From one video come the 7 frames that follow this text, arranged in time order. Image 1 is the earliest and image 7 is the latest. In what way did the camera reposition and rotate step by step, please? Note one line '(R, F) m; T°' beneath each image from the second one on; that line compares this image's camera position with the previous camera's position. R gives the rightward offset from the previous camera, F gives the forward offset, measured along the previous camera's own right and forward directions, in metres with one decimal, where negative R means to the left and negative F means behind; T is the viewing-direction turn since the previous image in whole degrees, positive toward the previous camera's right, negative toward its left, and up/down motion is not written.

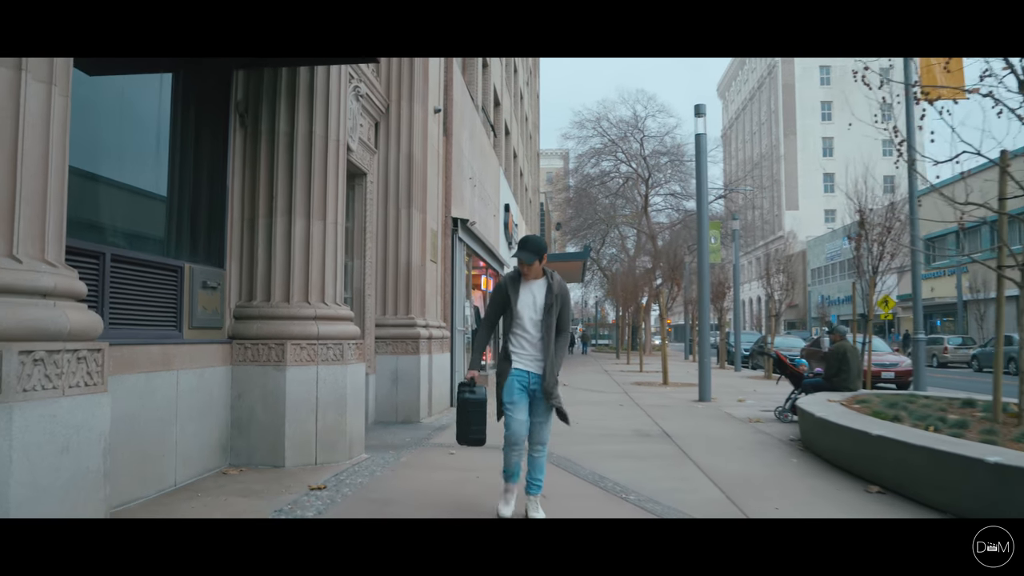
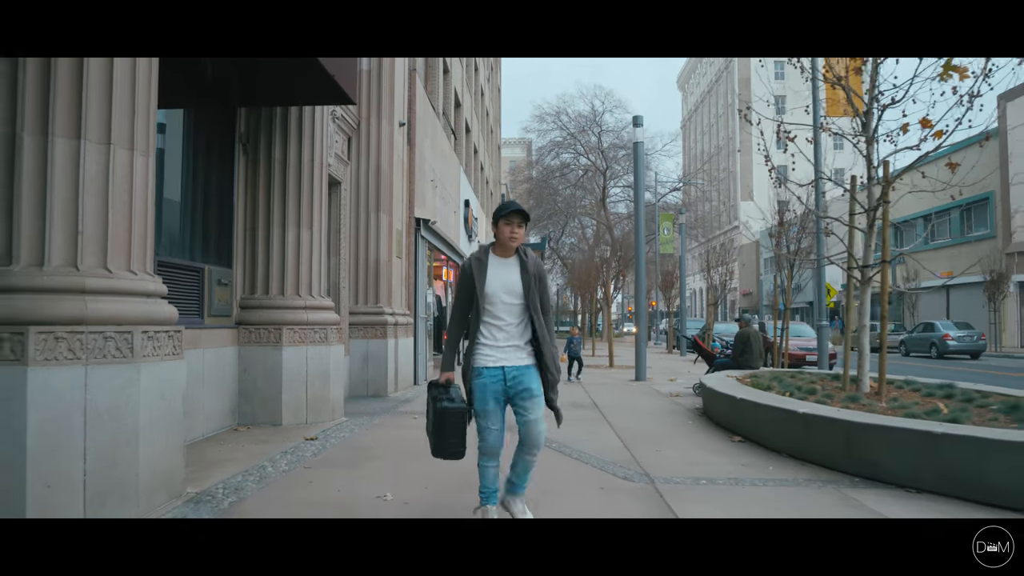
(+0.2, -1.7) m; +3°
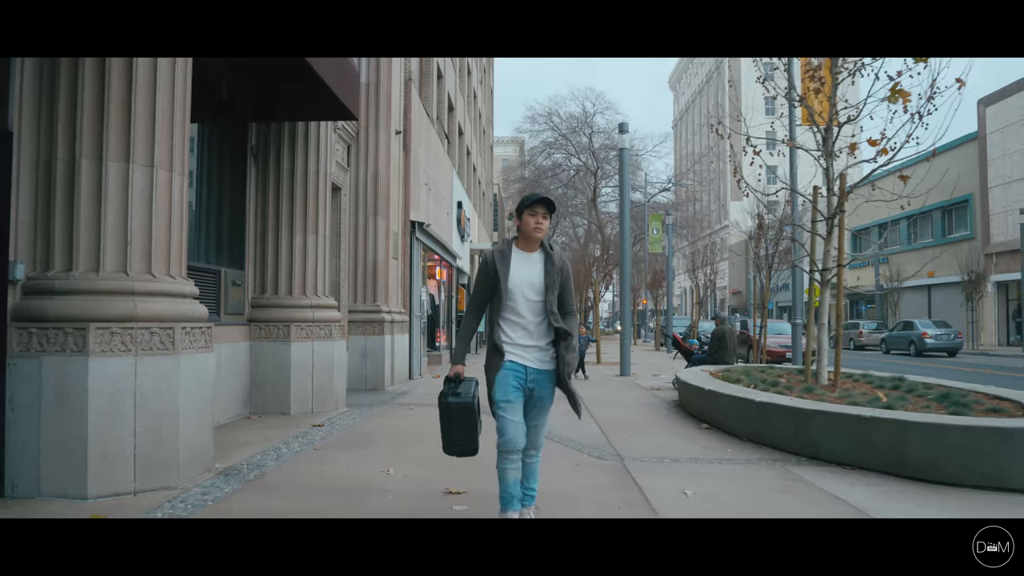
(0.0, -0.7) m; +1°
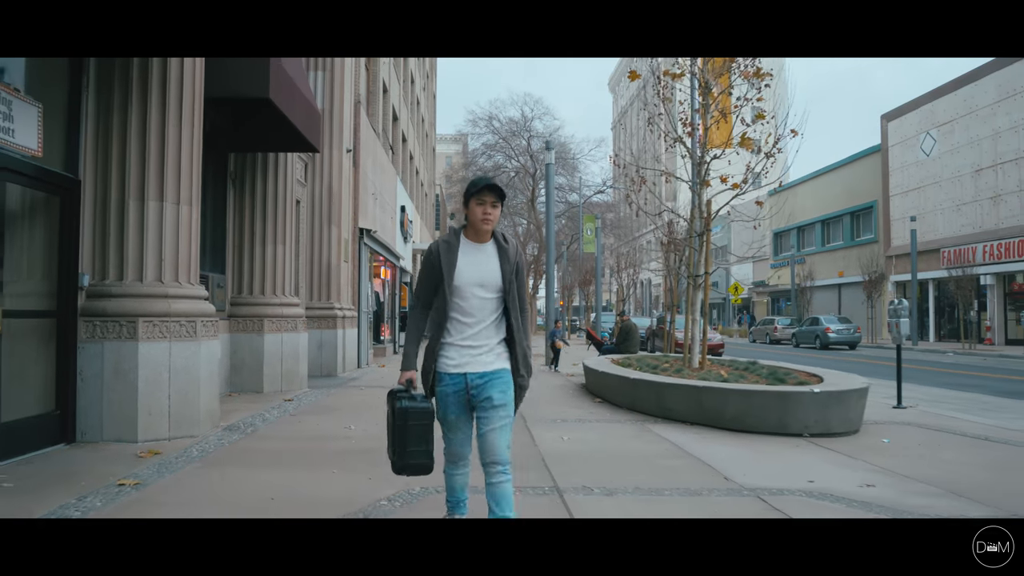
(+0.2, -2.1) m; +4°
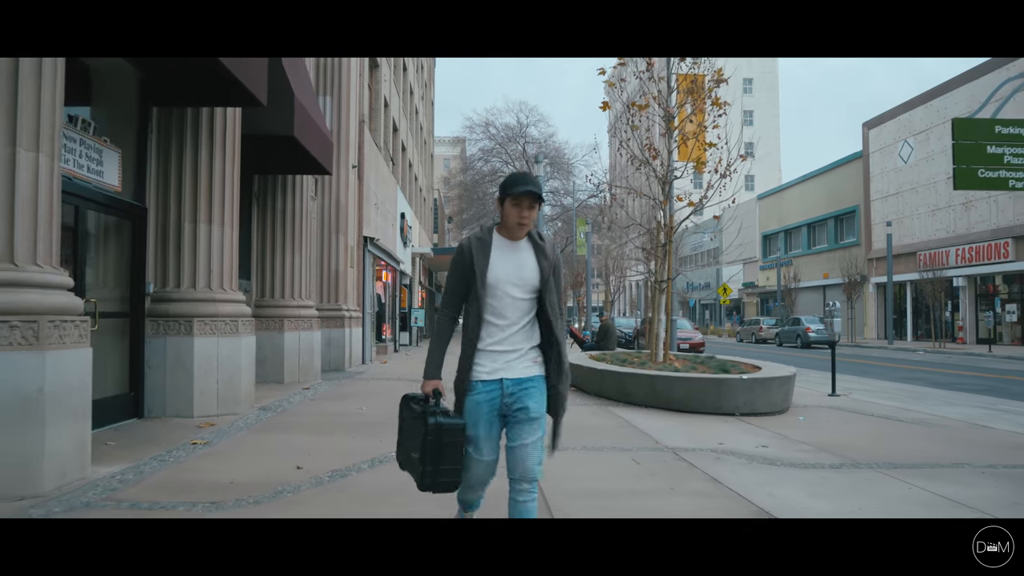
(+0.2, -1.6) m; 0°
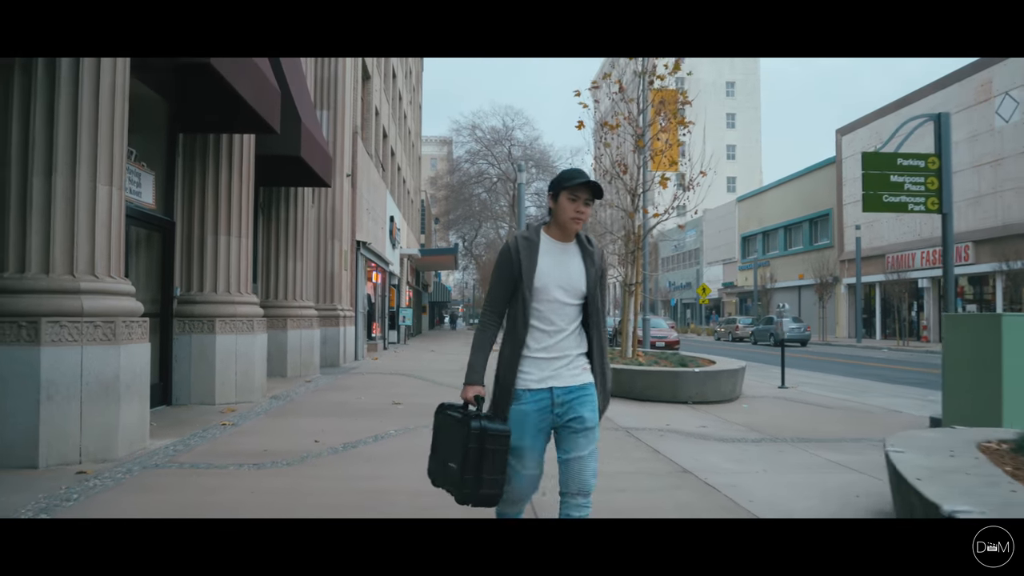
(+0.1, -1.3) m; +1°
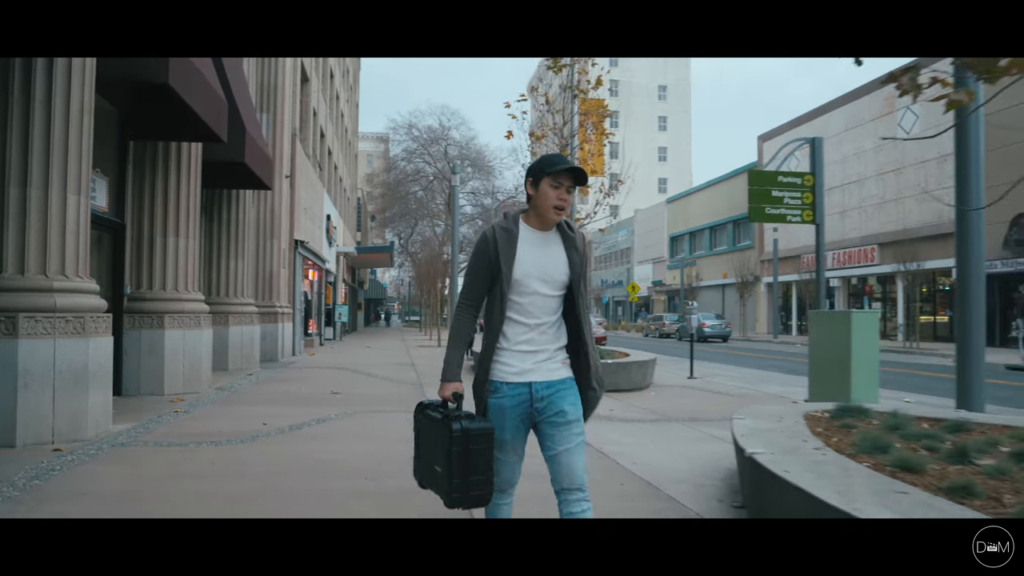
(+0.1, -1.0) m; +5°
